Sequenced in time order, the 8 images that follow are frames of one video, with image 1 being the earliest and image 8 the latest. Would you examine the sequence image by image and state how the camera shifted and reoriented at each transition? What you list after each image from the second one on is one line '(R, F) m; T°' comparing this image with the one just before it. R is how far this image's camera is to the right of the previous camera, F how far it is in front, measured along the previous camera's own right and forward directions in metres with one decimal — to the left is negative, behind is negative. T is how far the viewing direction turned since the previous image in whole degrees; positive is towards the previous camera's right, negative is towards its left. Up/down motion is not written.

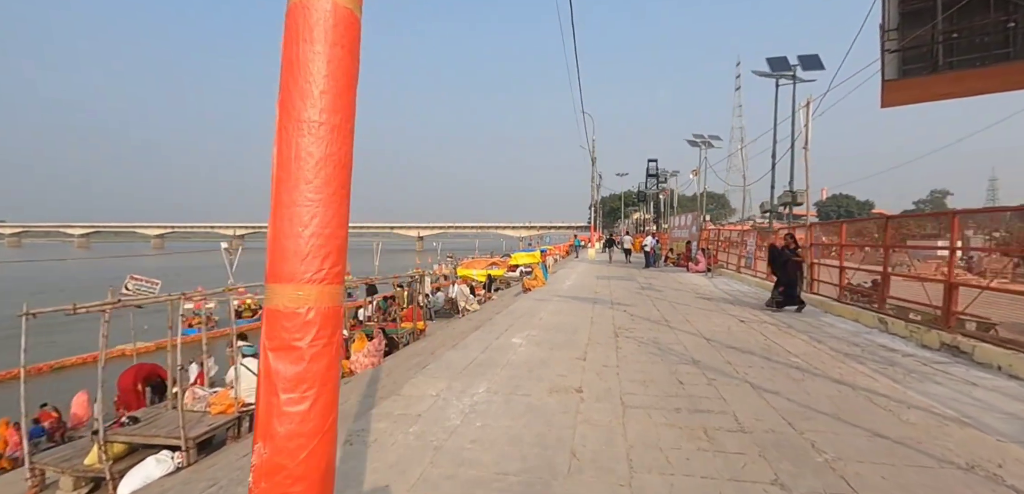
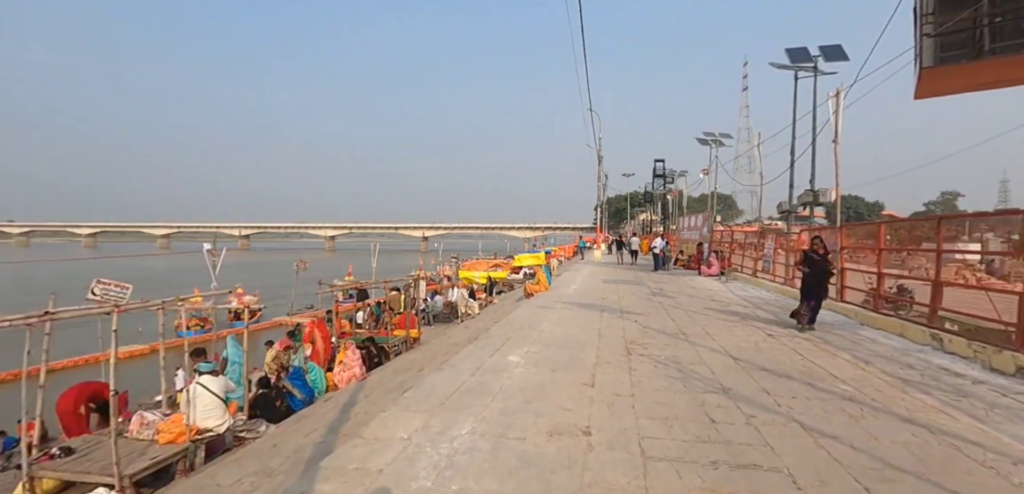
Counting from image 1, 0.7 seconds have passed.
(+0.1, +1.1) m; -1°
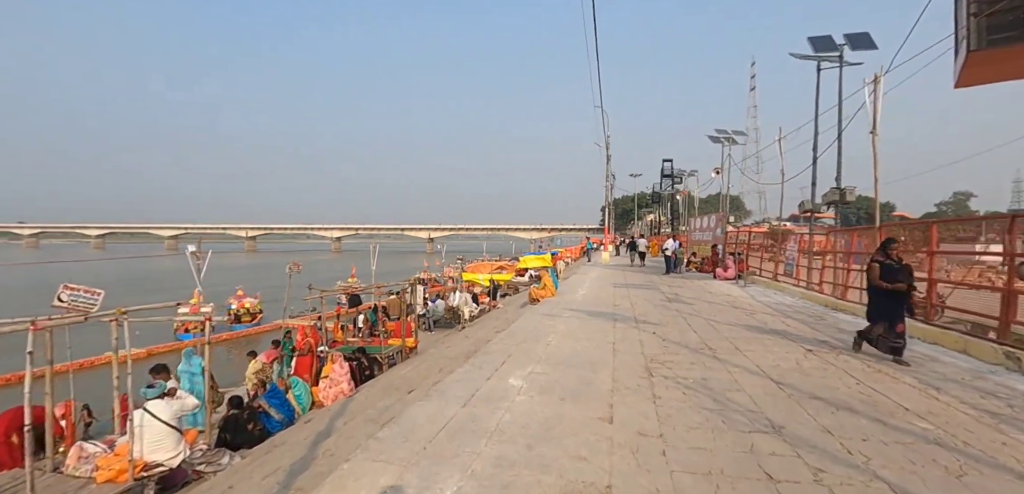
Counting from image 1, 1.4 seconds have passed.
(+0.1, +1.0) m; -1°
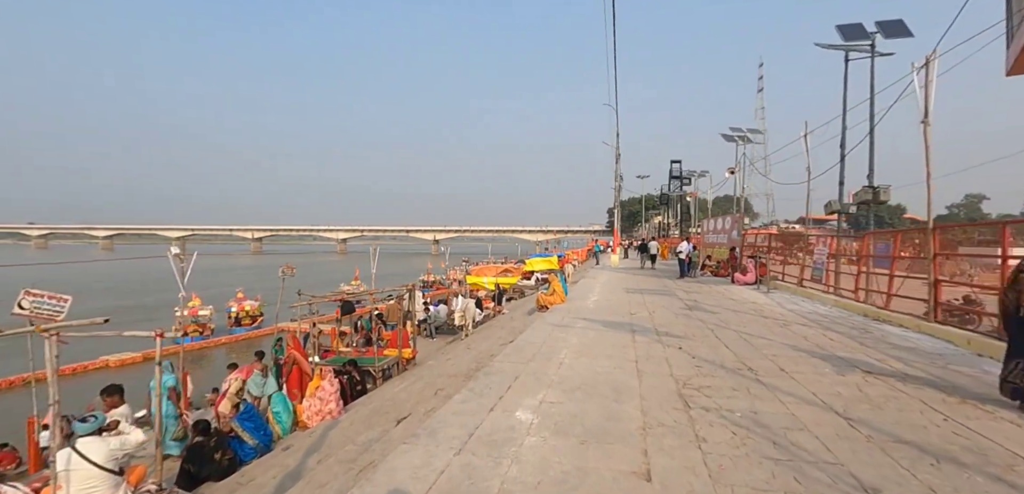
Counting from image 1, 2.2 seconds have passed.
(0.0, +1.0) m; -1°
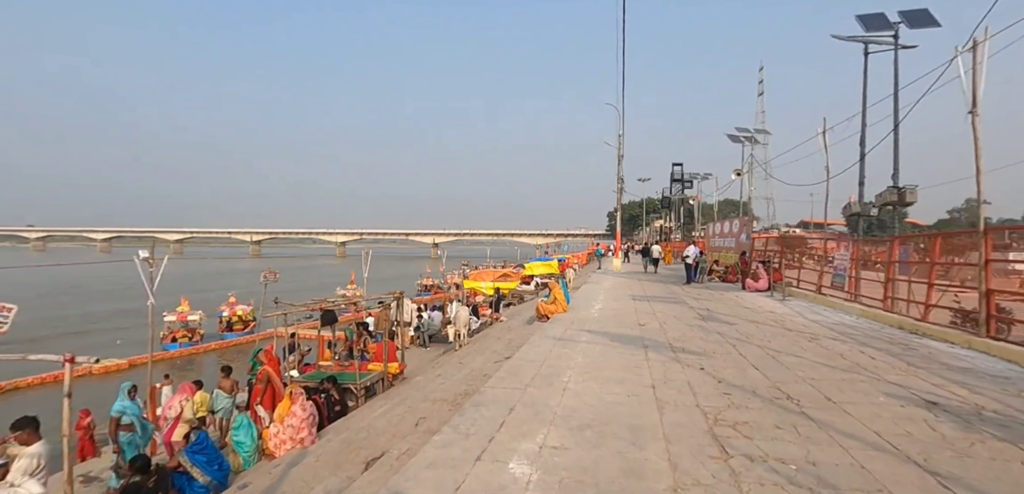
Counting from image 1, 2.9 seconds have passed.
(+0.1, +1.0) m; 0°
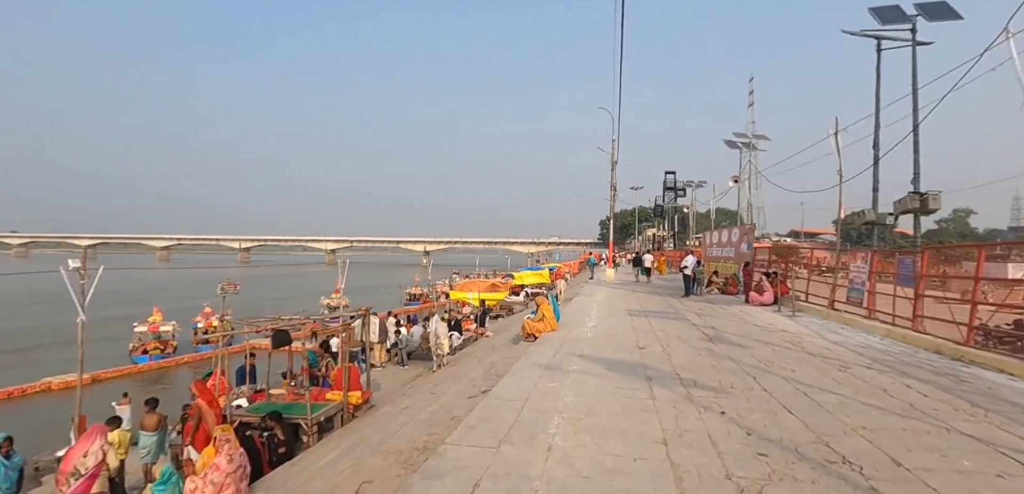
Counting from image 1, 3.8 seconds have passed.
(+0.2, +1.4) m; +1°
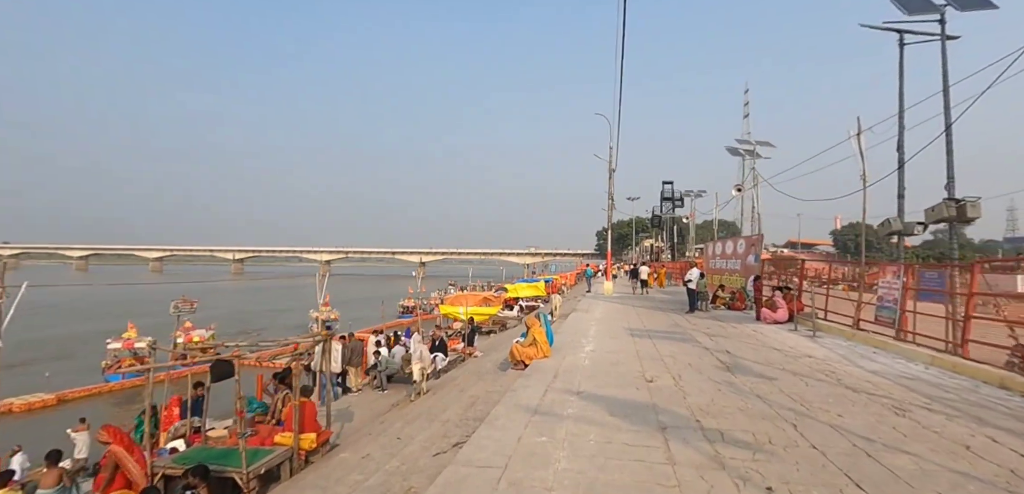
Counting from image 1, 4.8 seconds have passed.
(+0.2, +1.4) m; 0°
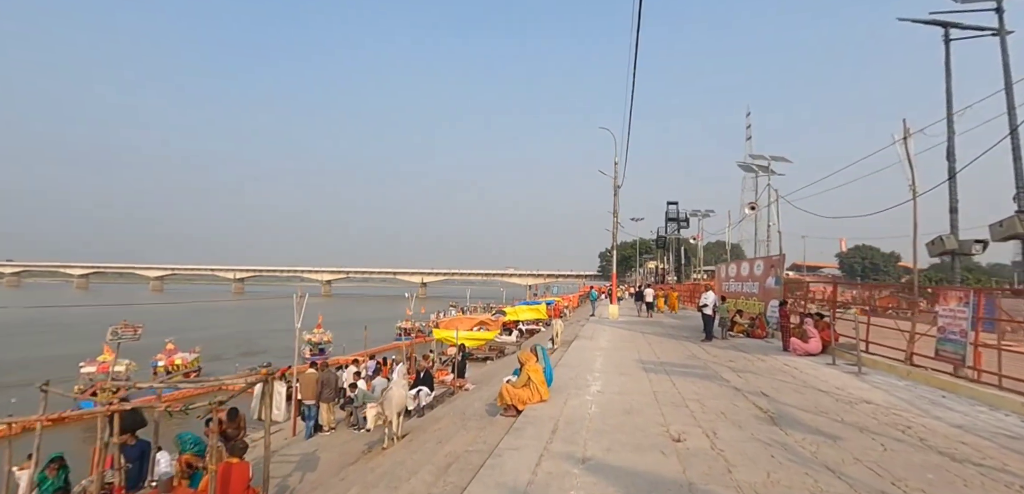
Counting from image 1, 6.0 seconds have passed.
(+0.2, +1.7) m; 0°
